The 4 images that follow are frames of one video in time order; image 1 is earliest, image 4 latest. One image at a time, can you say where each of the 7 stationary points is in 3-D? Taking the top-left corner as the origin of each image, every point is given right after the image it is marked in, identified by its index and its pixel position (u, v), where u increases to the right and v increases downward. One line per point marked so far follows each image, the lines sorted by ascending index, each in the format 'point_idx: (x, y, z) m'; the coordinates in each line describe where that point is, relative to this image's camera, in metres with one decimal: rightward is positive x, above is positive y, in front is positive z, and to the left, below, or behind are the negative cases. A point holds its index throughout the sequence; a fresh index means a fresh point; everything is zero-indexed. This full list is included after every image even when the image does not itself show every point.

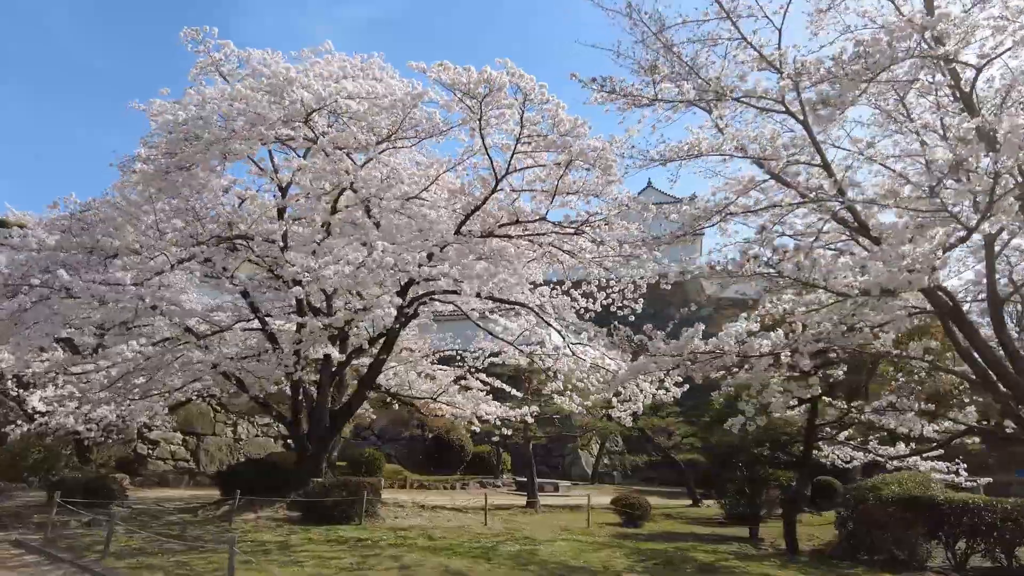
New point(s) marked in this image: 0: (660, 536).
0: (+2.1, -3.6, +8.7) m
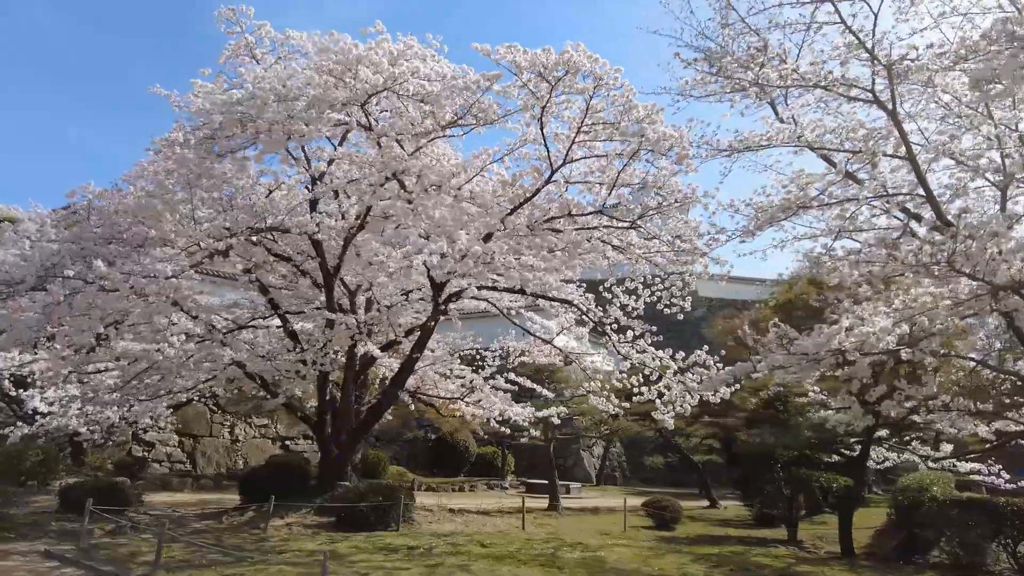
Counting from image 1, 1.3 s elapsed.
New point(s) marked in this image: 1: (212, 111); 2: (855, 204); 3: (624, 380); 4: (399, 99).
0: (+2.7, -3.6, +8.4) m
1: (-3.0, +1.9, +6.4) m
2: (+3.4, +0.8, +5.9) m
3: (+1.6, -1.3, +8.6) m
4: (-1.1, +1.9, +6.2) m
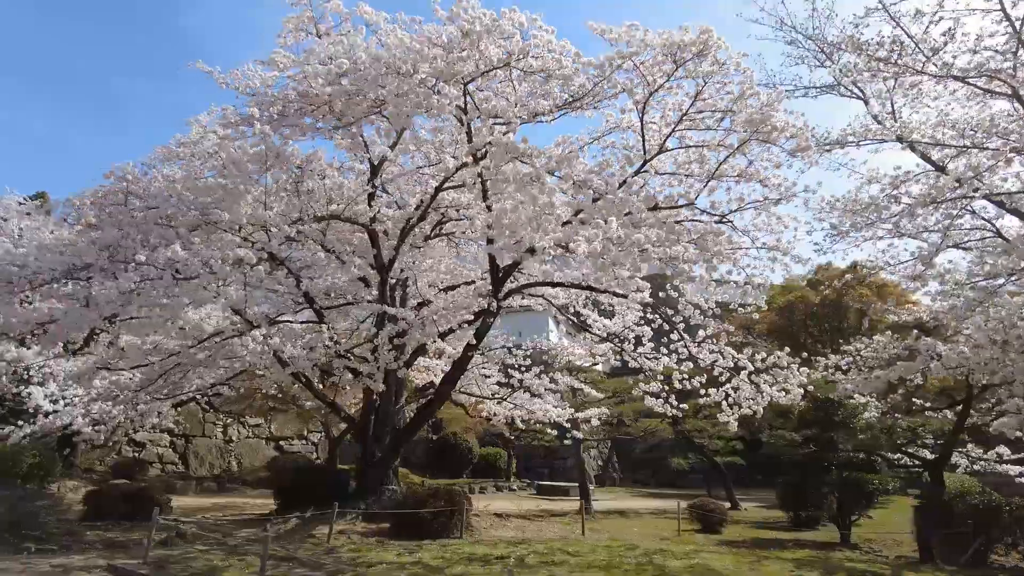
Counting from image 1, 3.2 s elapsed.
0: (+3.4, -3.5, +8.3) m
1: (-2.1, +2.0, +6.0) m
2: (+4.4, +0.8, +5.7) m
3: (+2.4, -1.3, +8.4) m
4: (-0.1, +2.0, +5.8) m
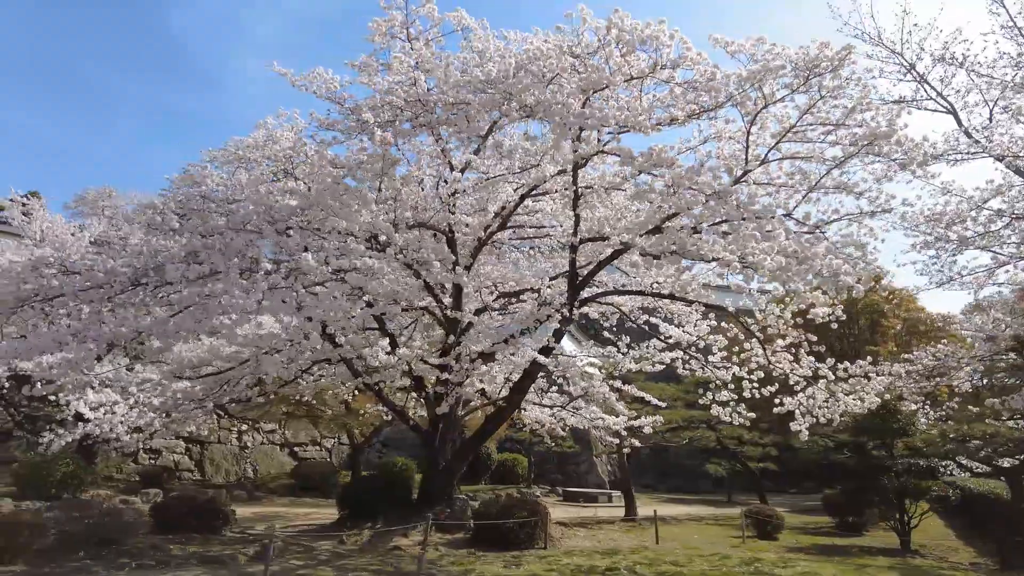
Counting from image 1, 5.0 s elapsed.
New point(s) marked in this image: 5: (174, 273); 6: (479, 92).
0: (+4.4, -3.7, +8.3) m
1: (-1.0, +1.9, +5.9) m
2: (+5.4, +0.7, +5.9) m
3: (+3.3, -1.4, +8.4) m
4: (+0.9, +1.9, +5.8) m
5: (-3.2, +0.1, +5.6) m
6: (-0.3, +1.8, +5.6) m
